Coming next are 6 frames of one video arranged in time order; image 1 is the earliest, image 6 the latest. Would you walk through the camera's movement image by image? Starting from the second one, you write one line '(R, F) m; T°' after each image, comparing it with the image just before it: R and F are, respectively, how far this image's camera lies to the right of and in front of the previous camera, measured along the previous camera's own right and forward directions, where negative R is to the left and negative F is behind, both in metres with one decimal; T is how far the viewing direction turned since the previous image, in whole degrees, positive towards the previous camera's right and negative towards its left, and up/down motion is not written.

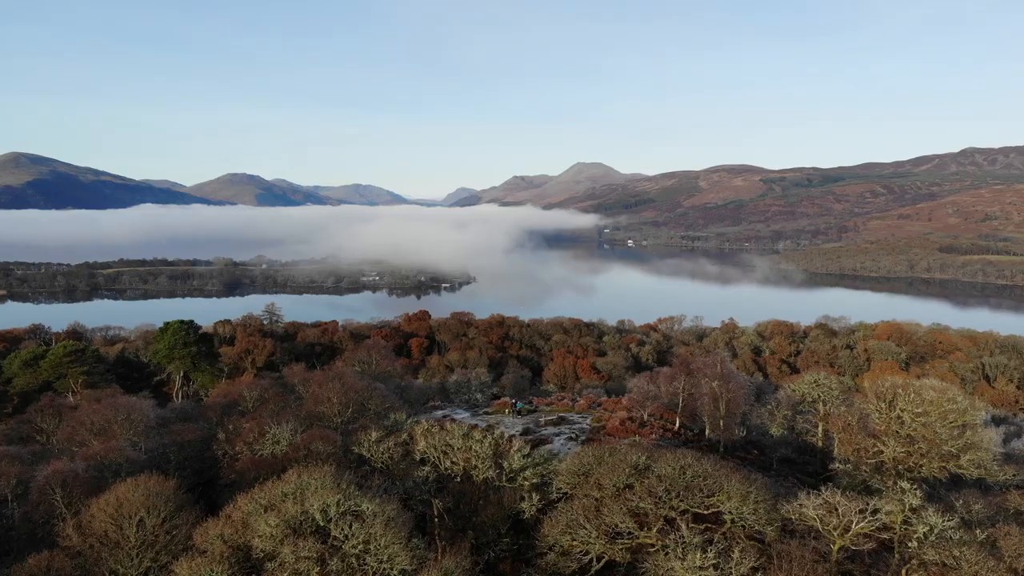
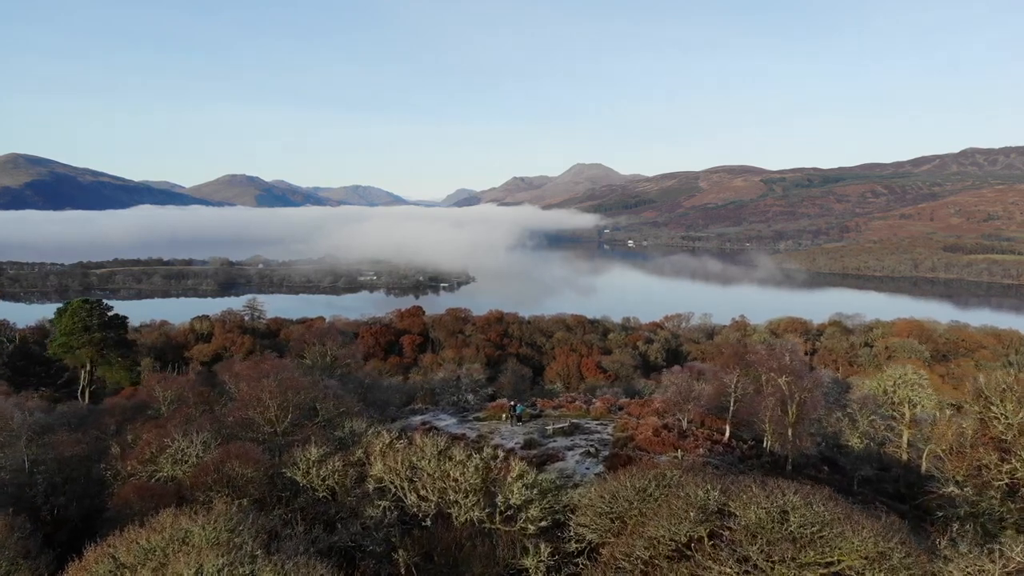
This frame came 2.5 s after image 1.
(+0.1, +6.9) m; 0°
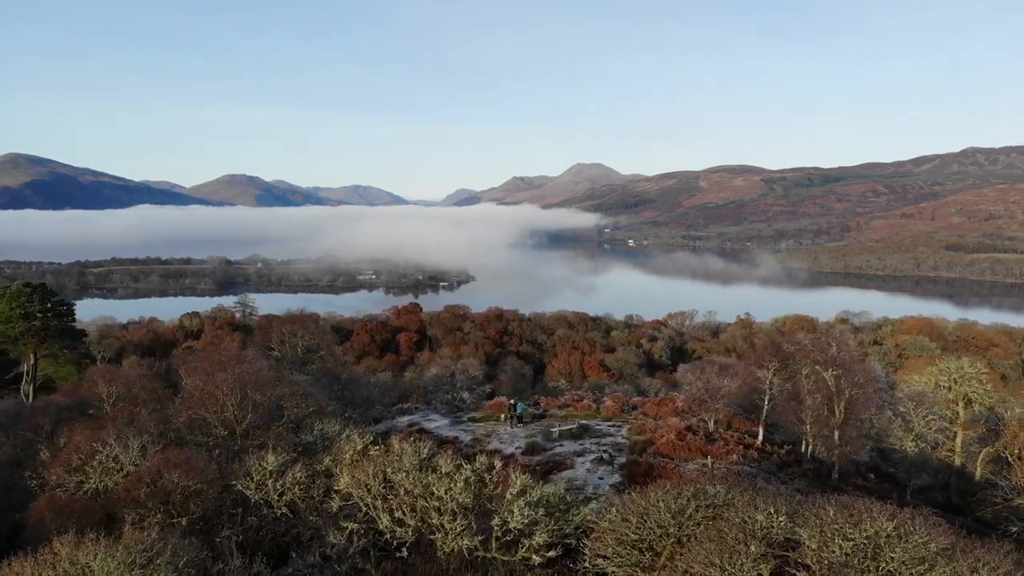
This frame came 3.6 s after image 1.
(0.0, +3.0) m; 0°
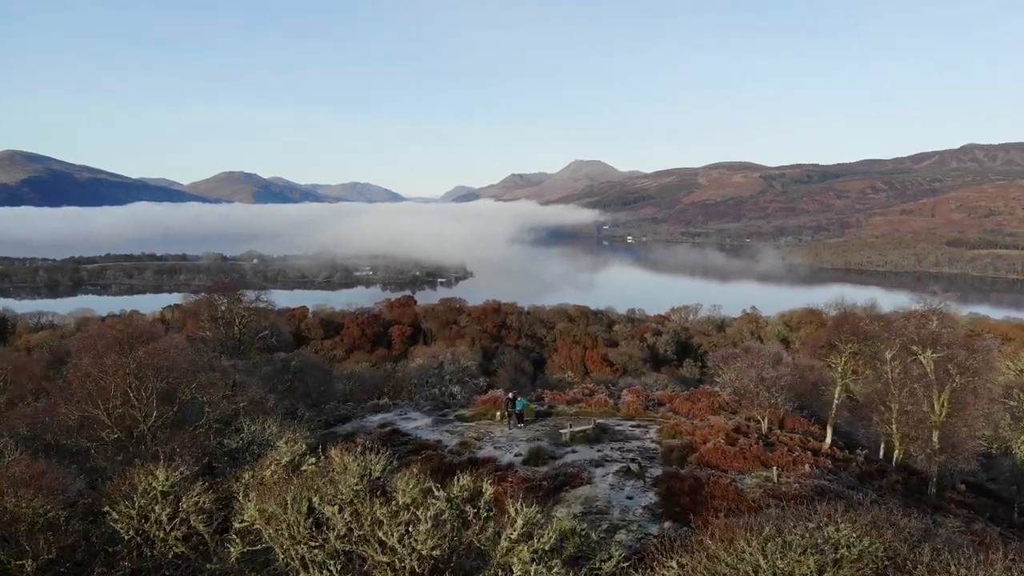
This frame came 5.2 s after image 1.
(0.0, +4.3) m; 0°
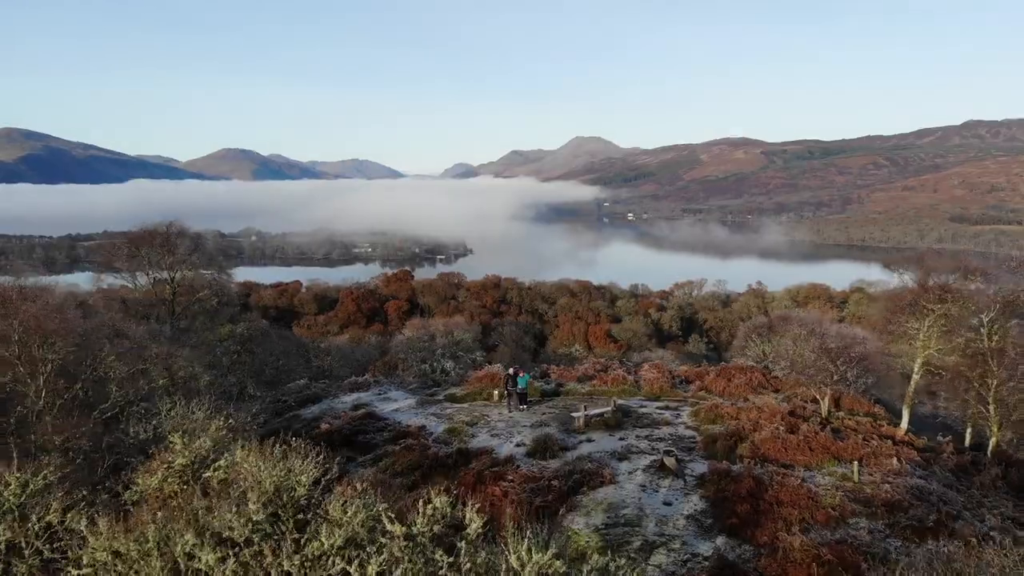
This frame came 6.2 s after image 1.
(0.0, +3.0) m; 0°
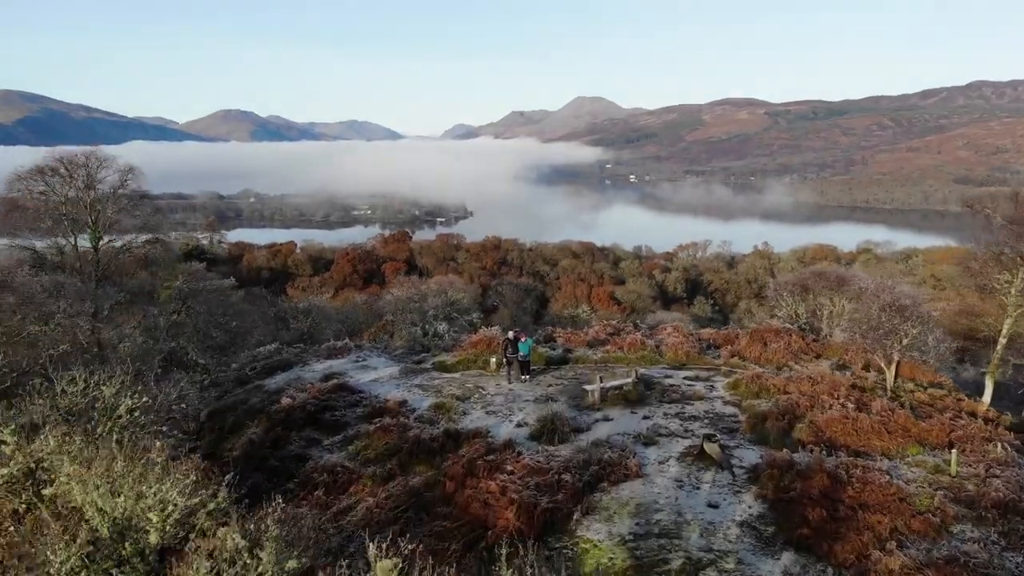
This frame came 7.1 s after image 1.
(0.0, +2.3) m; 0°
